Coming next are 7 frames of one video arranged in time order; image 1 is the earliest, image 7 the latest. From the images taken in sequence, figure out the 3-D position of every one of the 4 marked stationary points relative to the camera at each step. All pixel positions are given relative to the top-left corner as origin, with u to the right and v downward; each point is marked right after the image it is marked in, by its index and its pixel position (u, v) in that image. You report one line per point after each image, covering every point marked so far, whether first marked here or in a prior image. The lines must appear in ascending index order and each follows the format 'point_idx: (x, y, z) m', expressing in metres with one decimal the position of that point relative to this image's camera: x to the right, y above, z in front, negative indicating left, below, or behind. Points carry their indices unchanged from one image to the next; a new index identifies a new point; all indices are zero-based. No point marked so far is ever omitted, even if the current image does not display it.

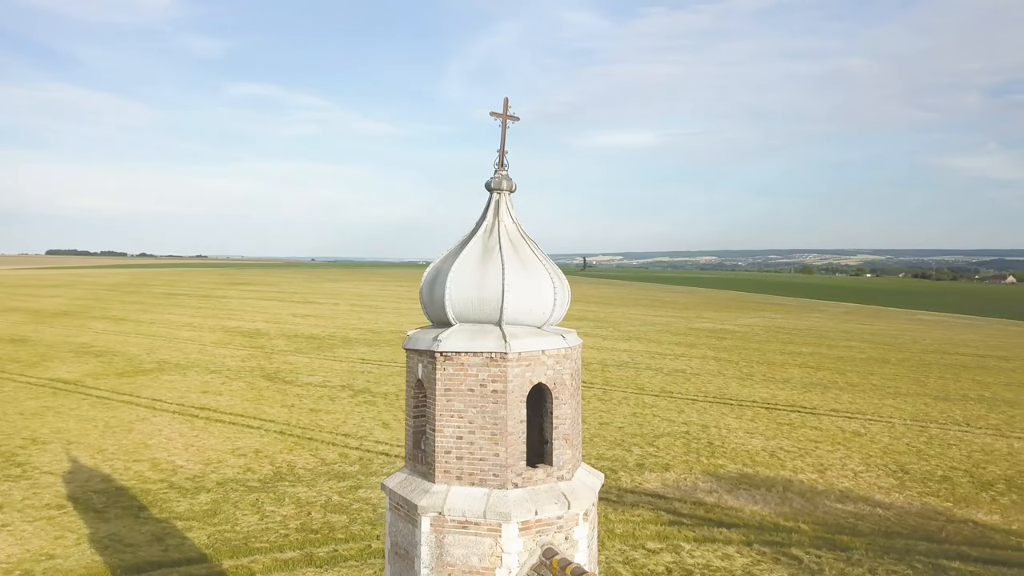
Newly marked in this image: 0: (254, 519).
0: (-5.4, -4.8, +17.3) m
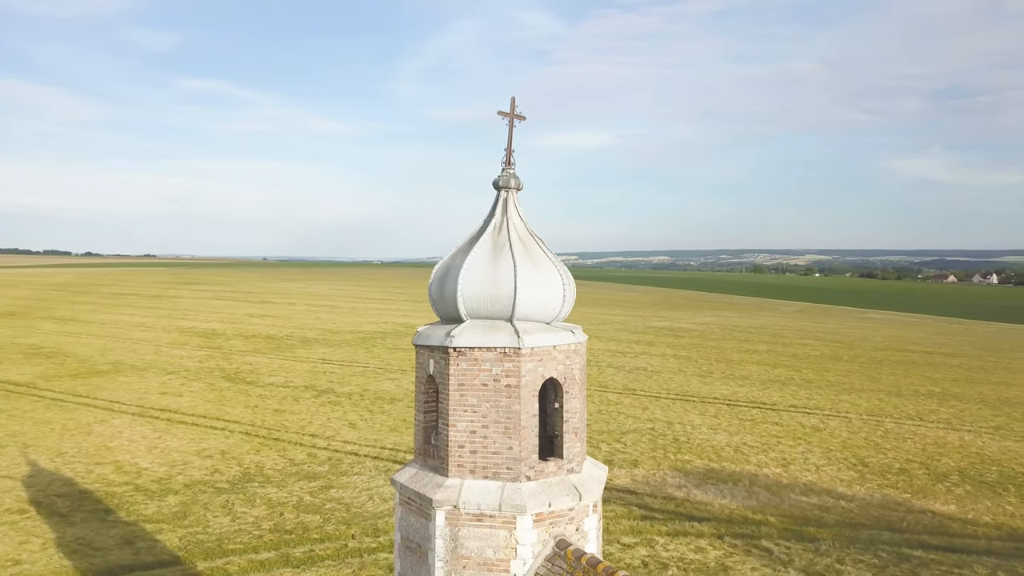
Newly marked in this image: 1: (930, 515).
0: (-5.9, -4.8, +17.1) m
1: (+9.2, -5.0, +18.0) m
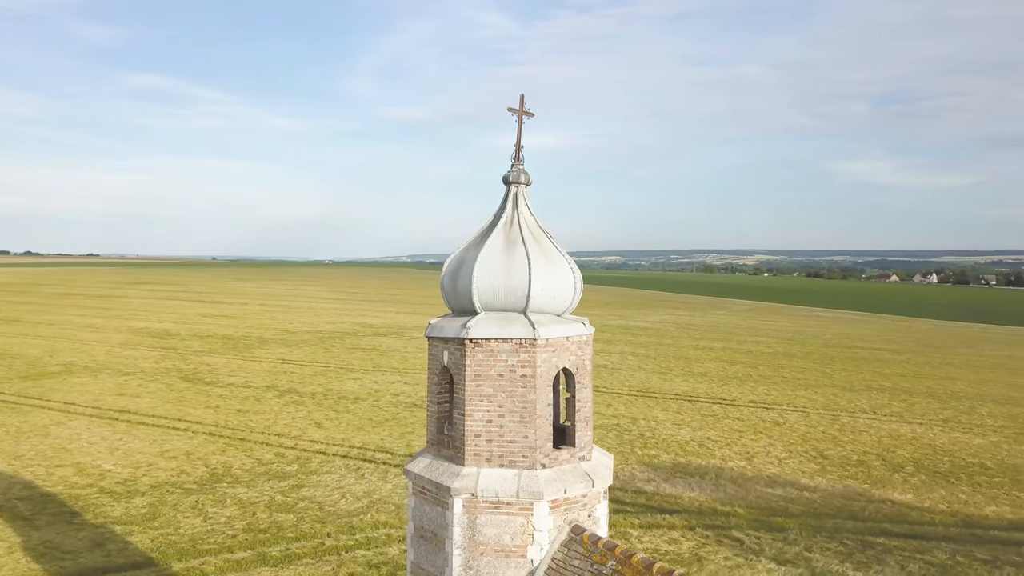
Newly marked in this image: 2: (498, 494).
0: (-6.4, -4.8, +16.9) m
1: (+8.6, -4.9, +18.7) m
2: (-0.1, -1.5, +5.9) m
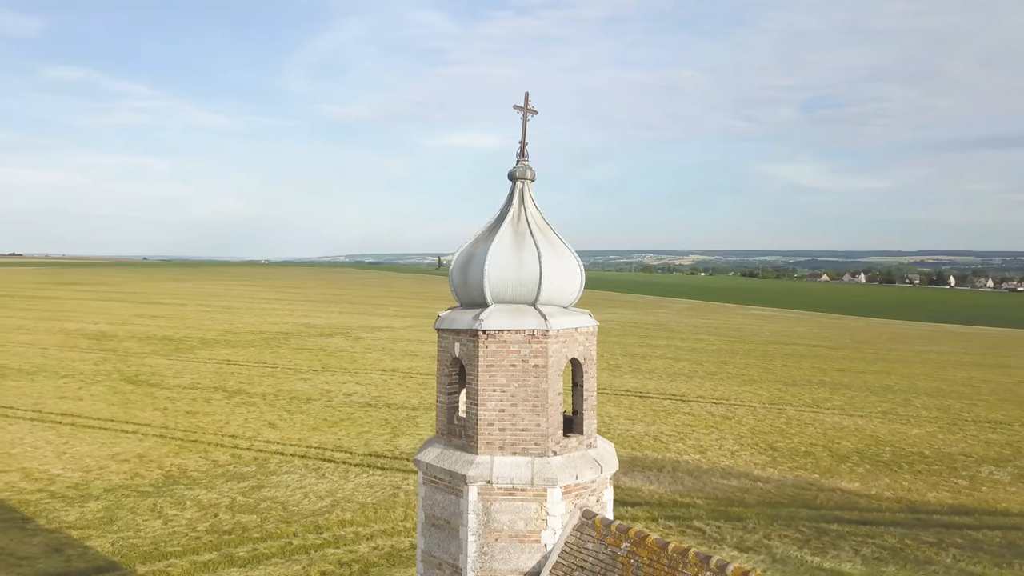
0: (-7.1, -4.7, +16.5) m
1: (+7.7, -4.8, +19.4) m
2: (0.0, -1.4, +6.1) m
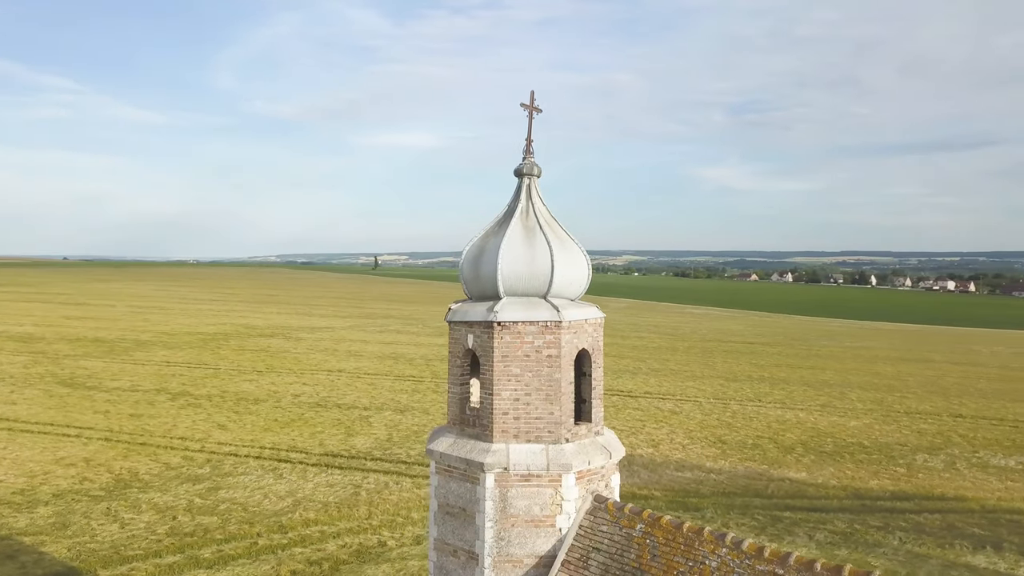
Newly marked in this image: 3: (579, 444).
0: (-7.8, -4.7, +16.1) m
1: (+6.8, -4.7, +20.2) m
2: (+0.1, -1.4, +6.3) m
3: (+0.5, -1.2, +6.6) m
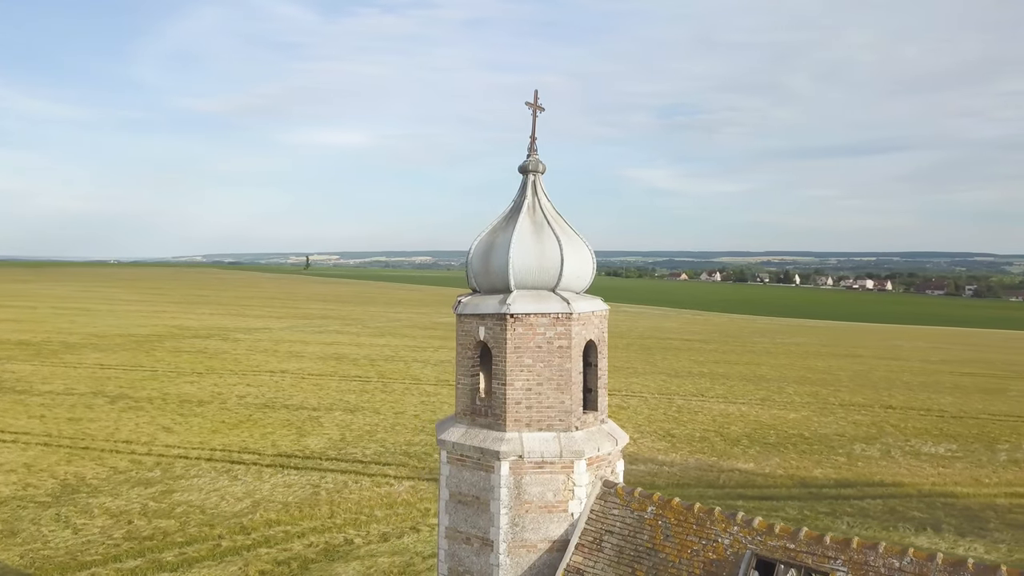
0: (-8.5, -4.7, +15.6) m
1: (+5.7, -4.7, +20.9) m
2: (+0.2, -1.3, +6.5) m
3: (+0.6, -1.2, +6.8) m
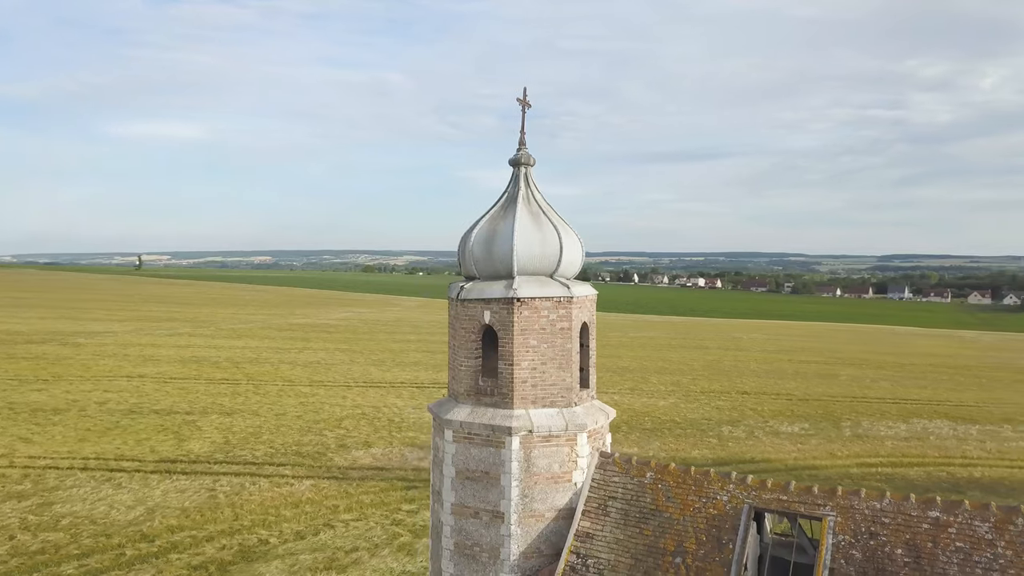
0: (-9.9, -4.6, +14.3) m
1: (+3.0, -4.5, +22.1) m
2: (+0.3, -1.2, +6.9) m
3: (+0.6, -1.1, +7.3) m
